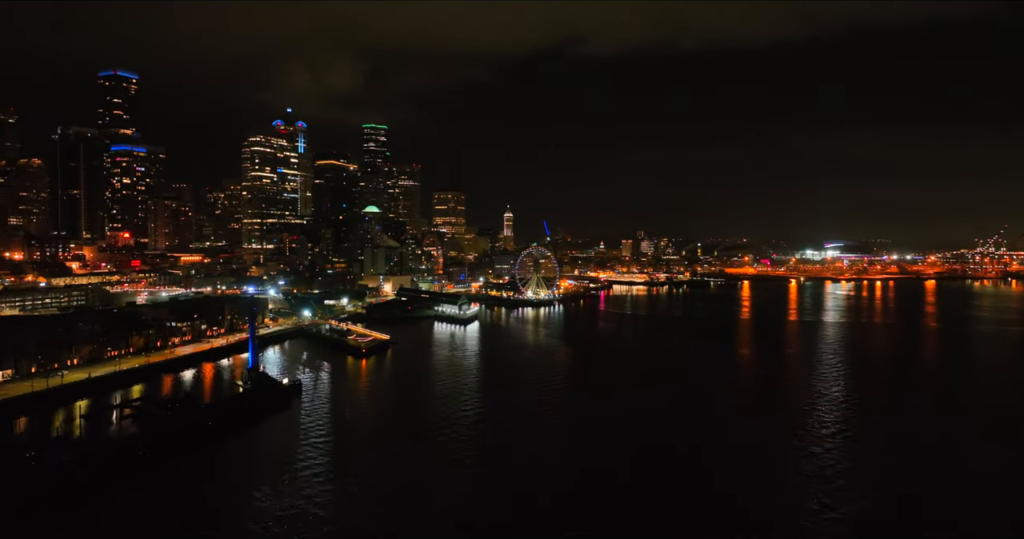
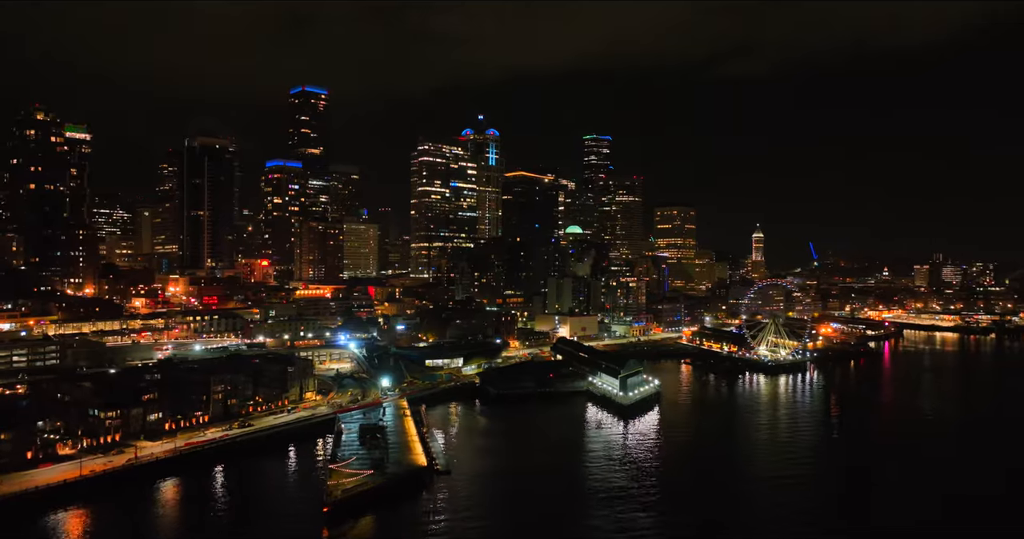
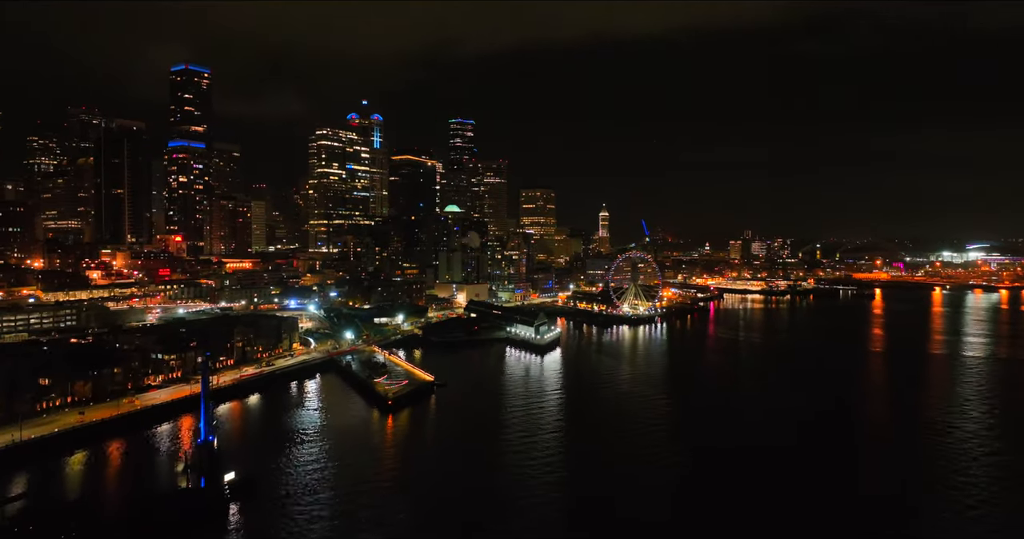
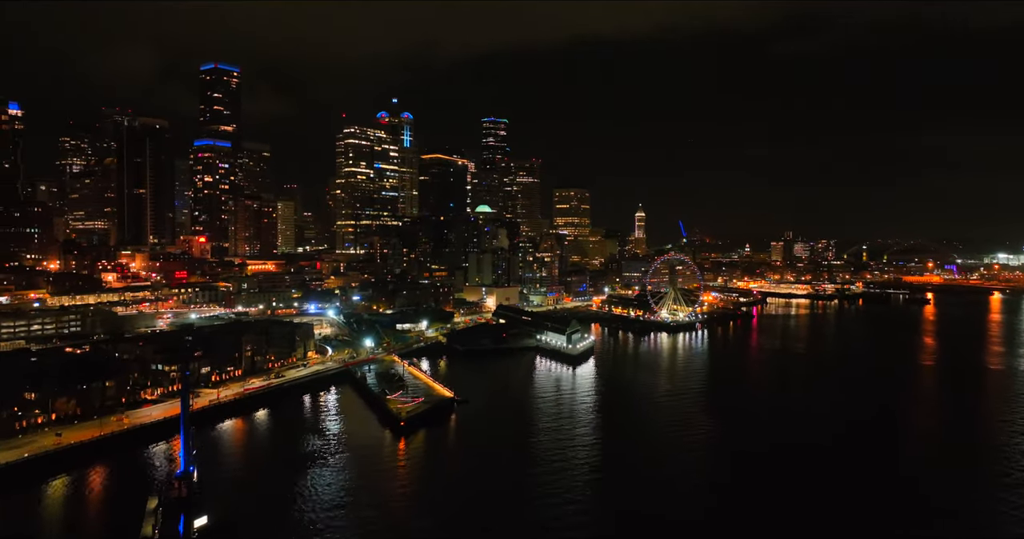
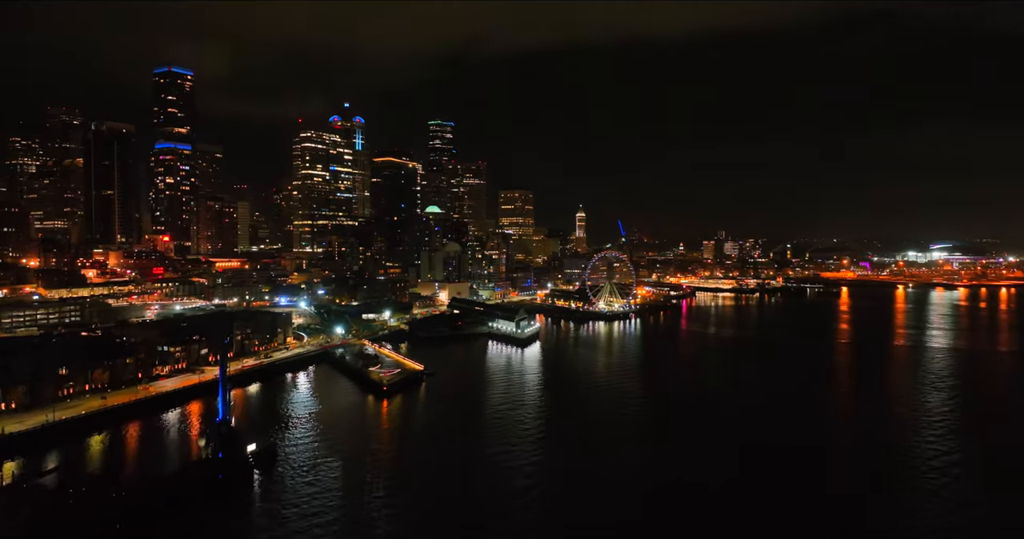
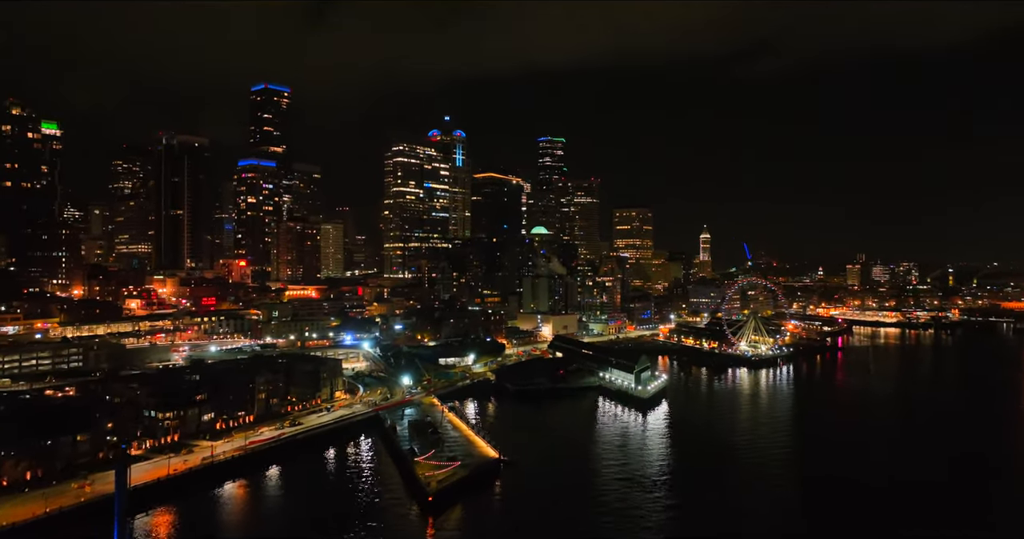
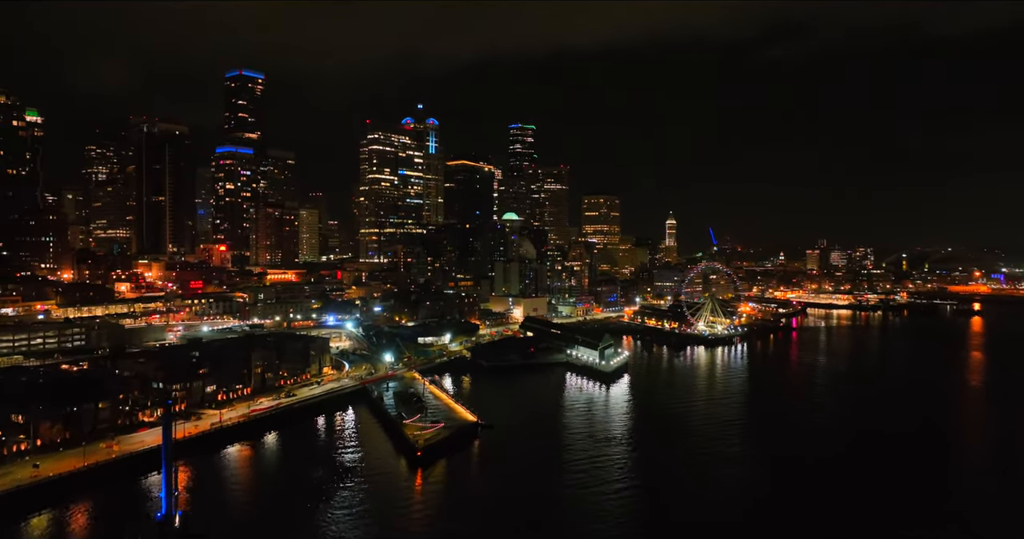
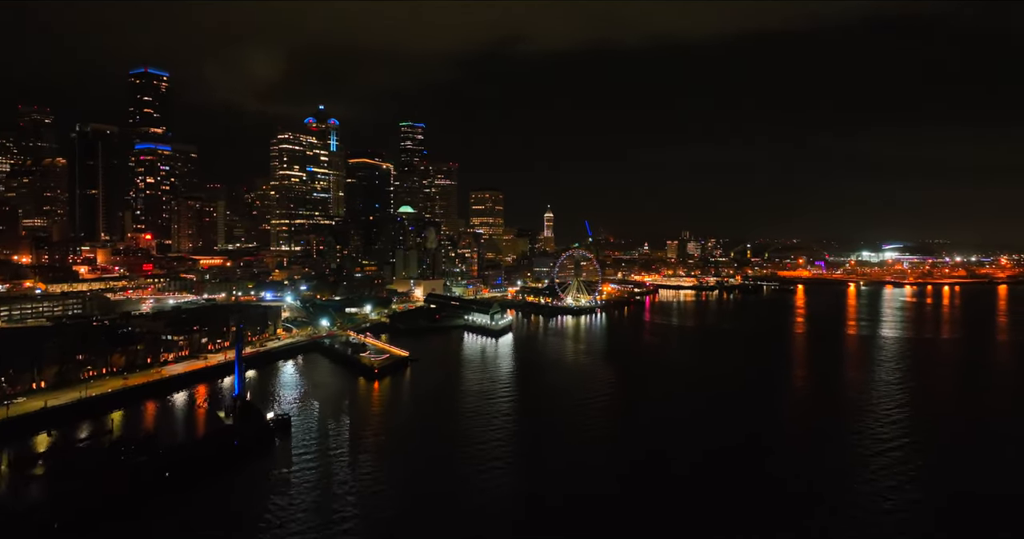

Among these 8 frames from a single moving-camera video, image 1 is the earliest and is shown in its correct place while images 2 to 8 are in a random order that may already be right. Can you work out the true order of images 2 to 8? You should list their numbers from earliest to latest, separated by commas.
8, 5, 3, 4, 7, 6, 2
